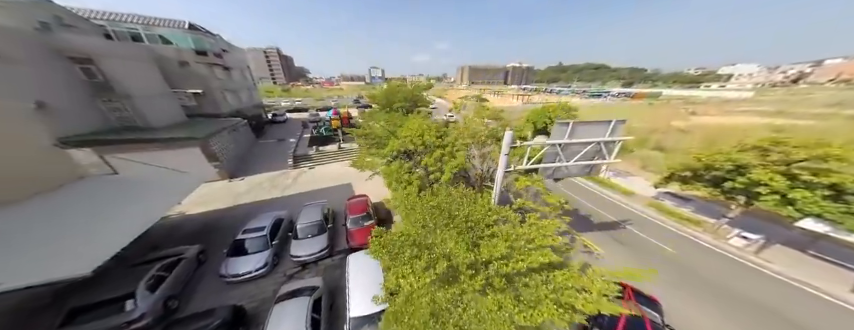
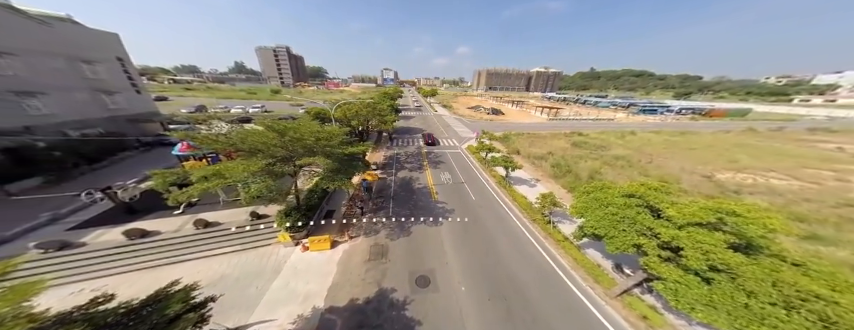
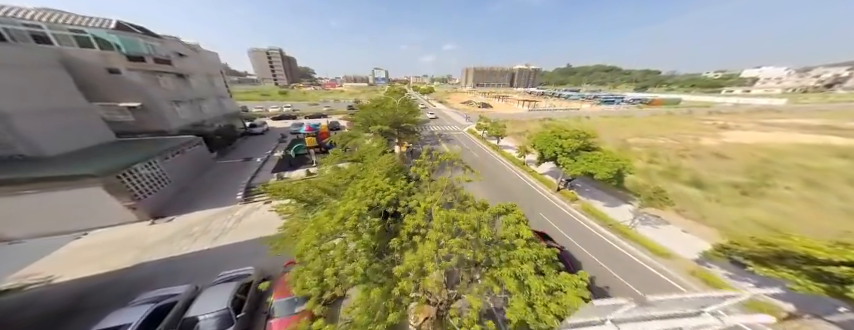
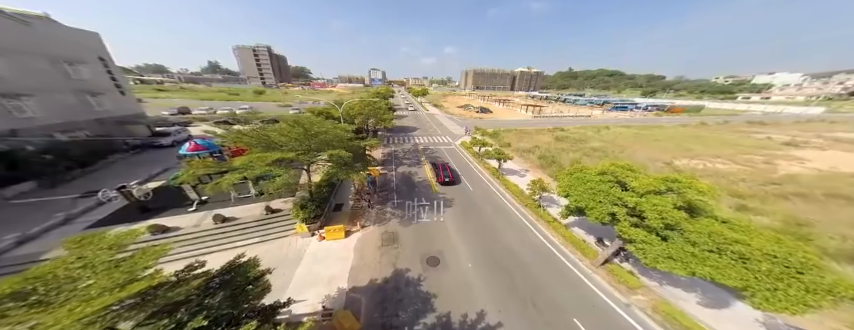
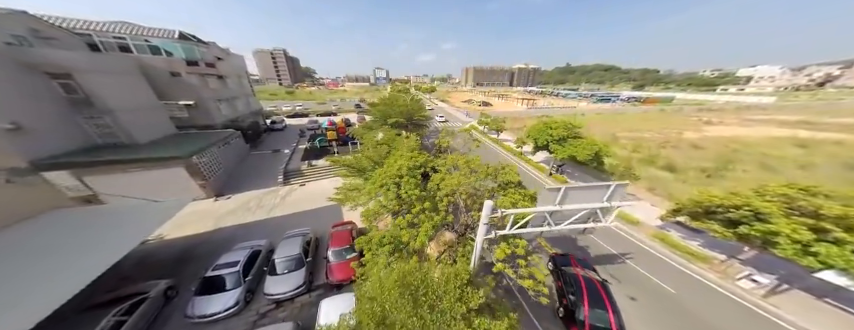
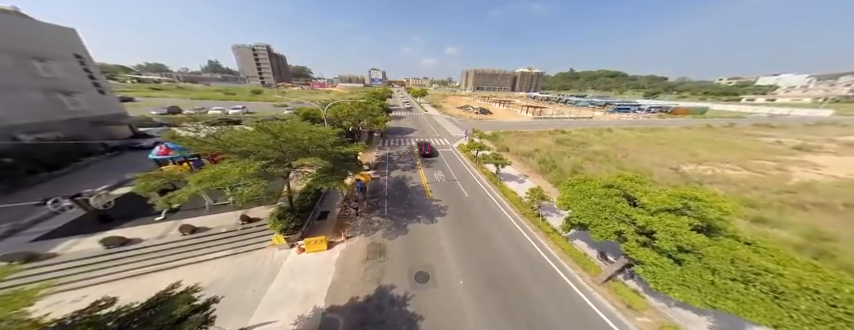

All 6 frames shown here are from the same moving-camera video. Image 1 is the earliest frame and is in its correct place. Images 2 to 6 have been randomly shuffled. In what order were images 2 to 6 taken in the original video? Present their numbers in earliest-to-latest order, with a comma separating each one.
5, 3, 4, 6, 2
